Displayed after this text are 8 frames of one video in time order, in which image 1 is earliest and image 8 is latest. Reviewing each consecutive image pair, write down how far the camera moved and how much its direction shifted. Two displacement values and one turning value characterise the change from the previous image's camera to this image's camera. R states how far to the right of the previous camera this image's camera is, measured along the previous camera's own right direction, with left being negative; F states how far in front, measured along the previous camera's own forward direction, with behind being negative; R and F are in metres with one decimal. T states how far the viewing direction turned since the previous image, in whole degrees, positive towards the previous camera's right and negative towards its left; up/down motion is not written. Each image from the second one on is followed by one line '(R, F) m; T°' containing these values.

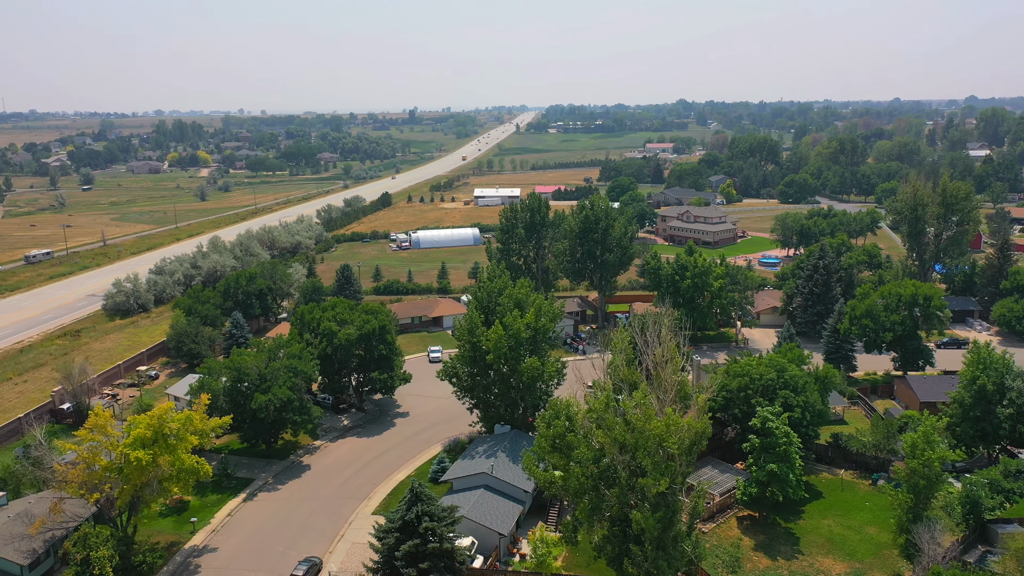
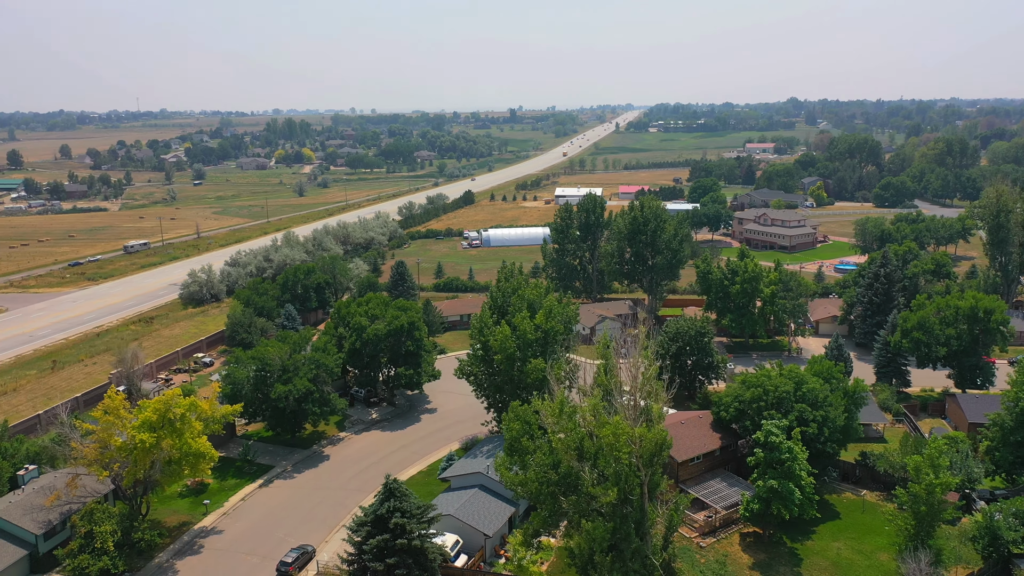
(+3.5, +0.3) m; -7°
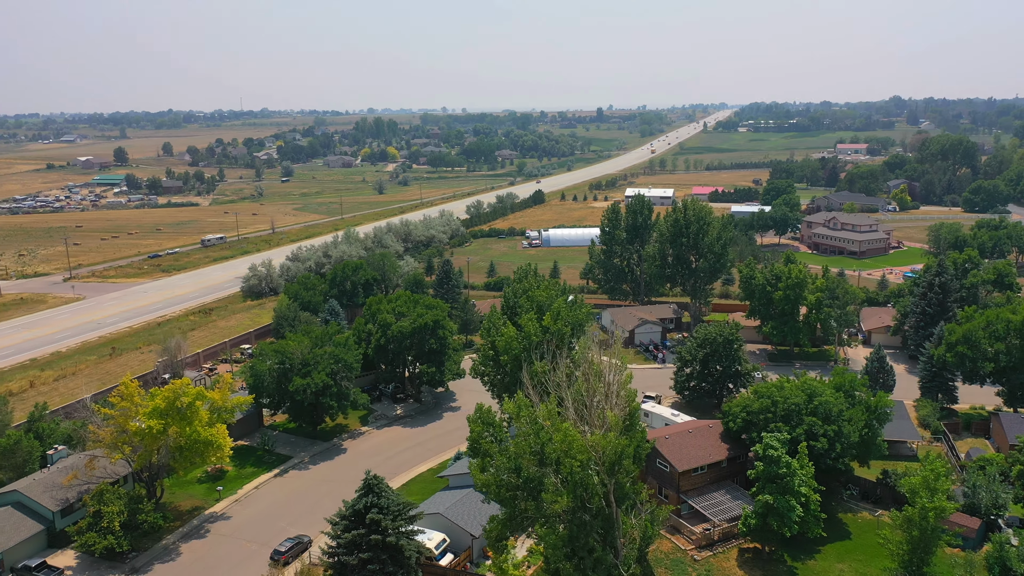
(+3.0, +0.3) m; -6°
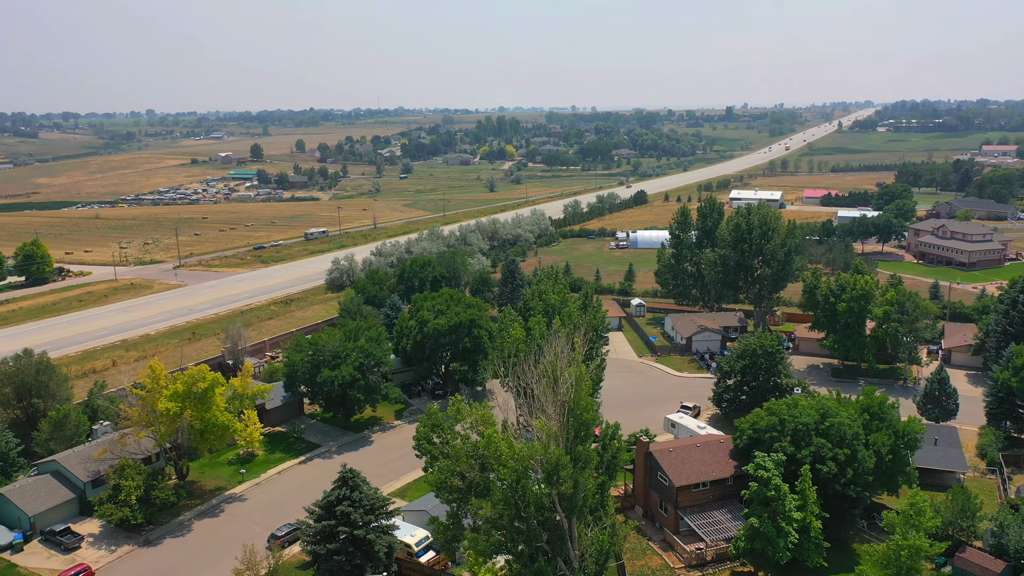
(+4.3, +0.4) m; -9°
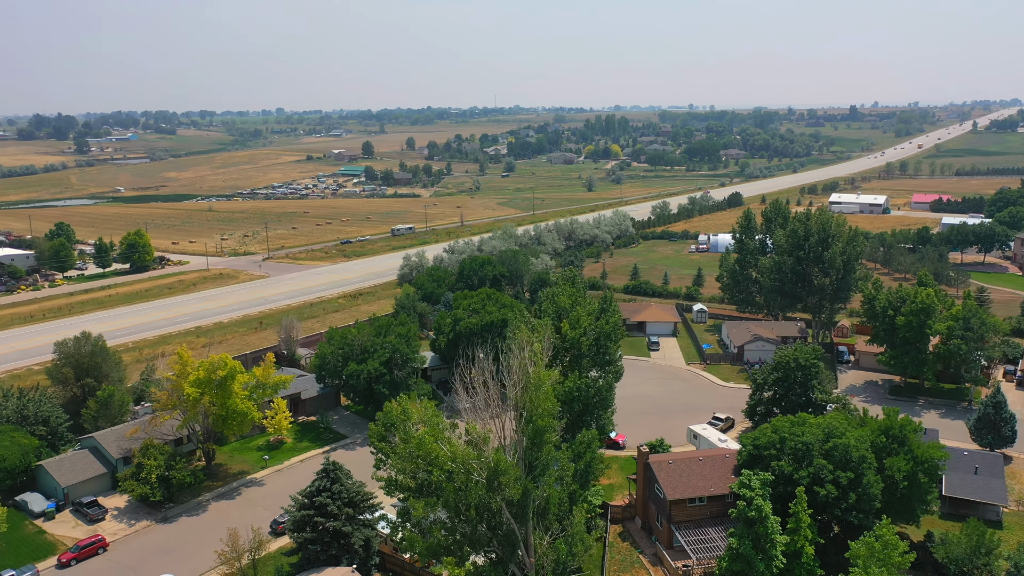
(+3.8, +0.4) m; -8°
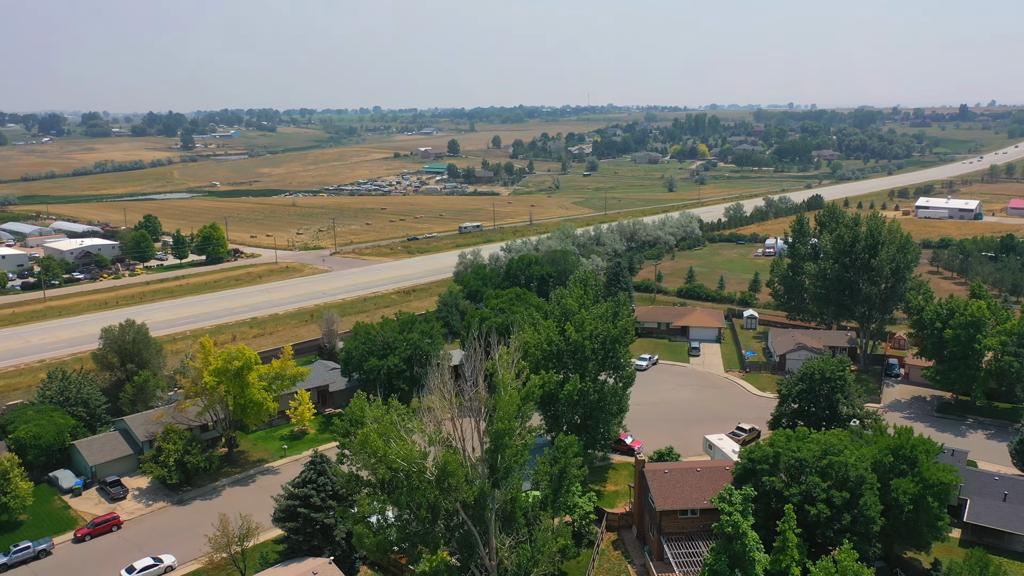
(+3.1, +0.3) m; -6°
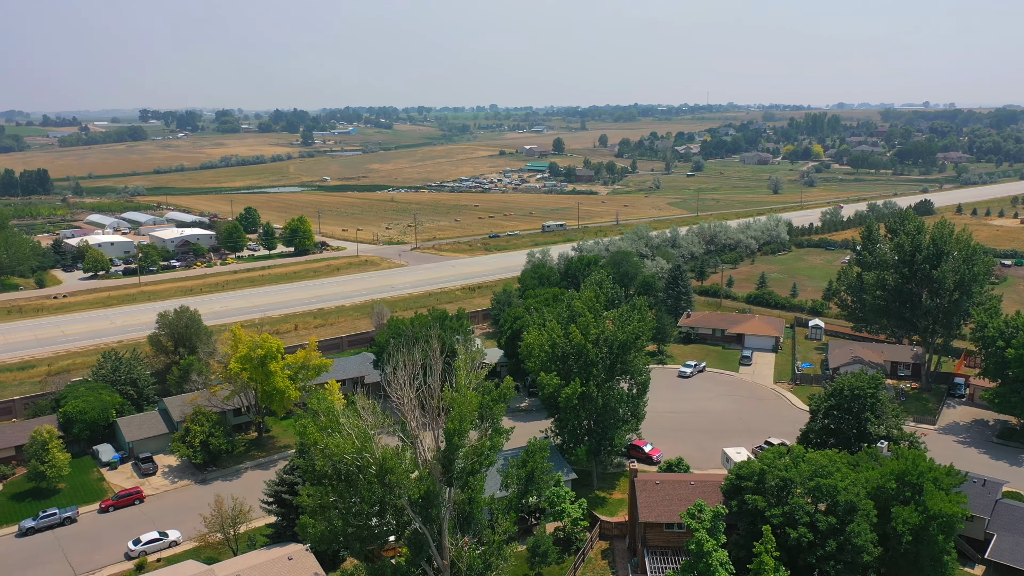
(+3.8, +0.4) m; -8°
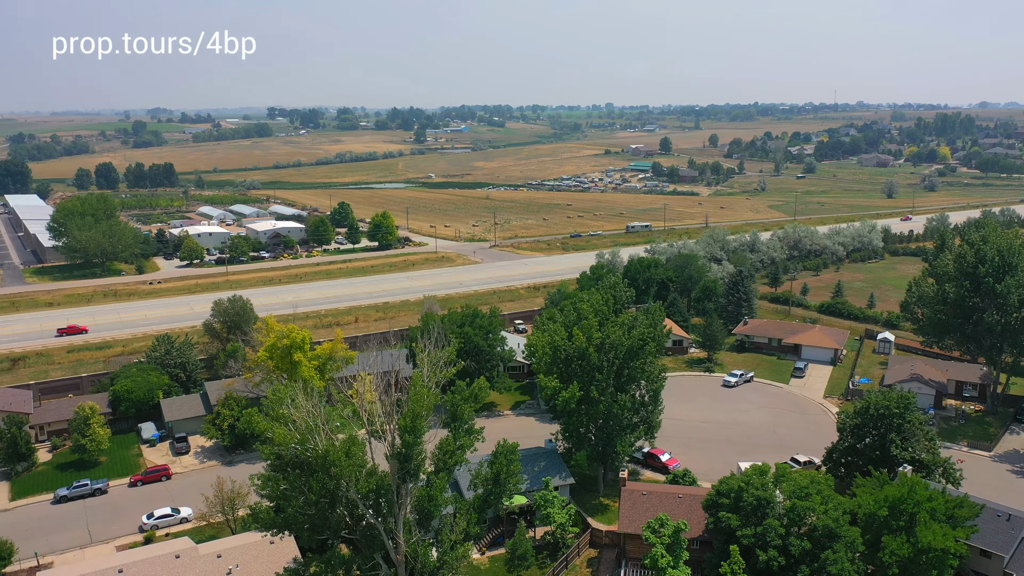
(+3.8, +0.4) m; -8°
